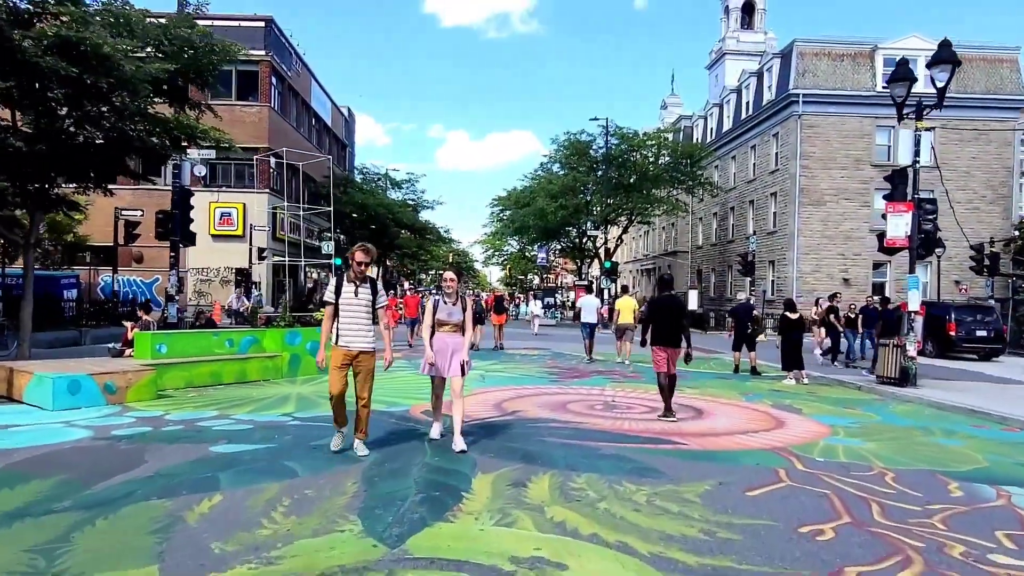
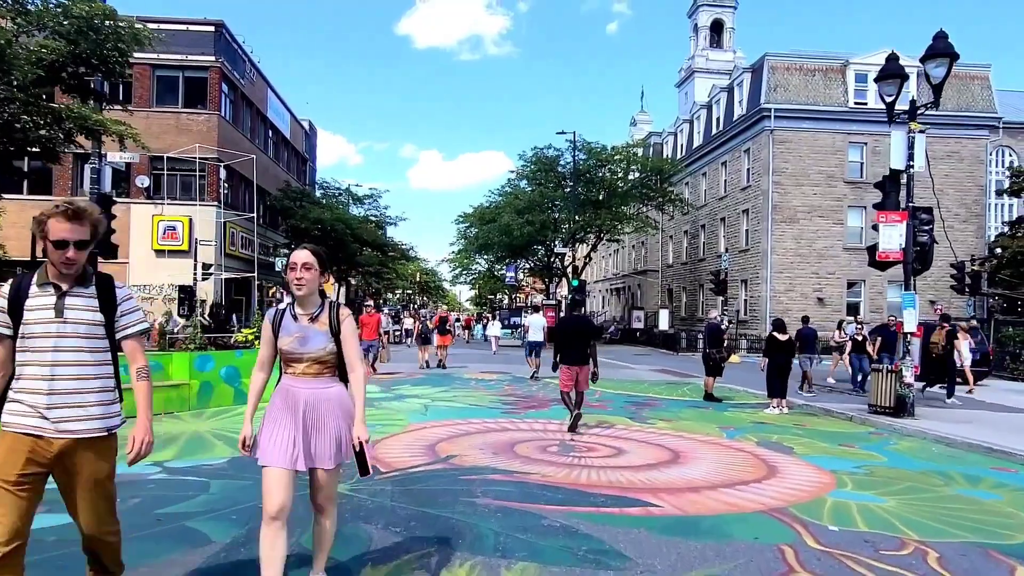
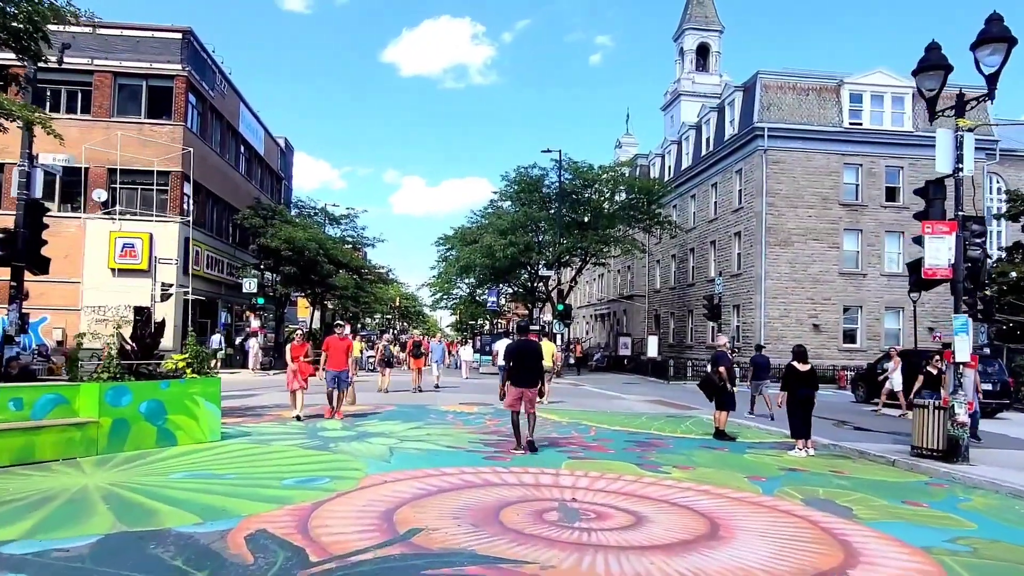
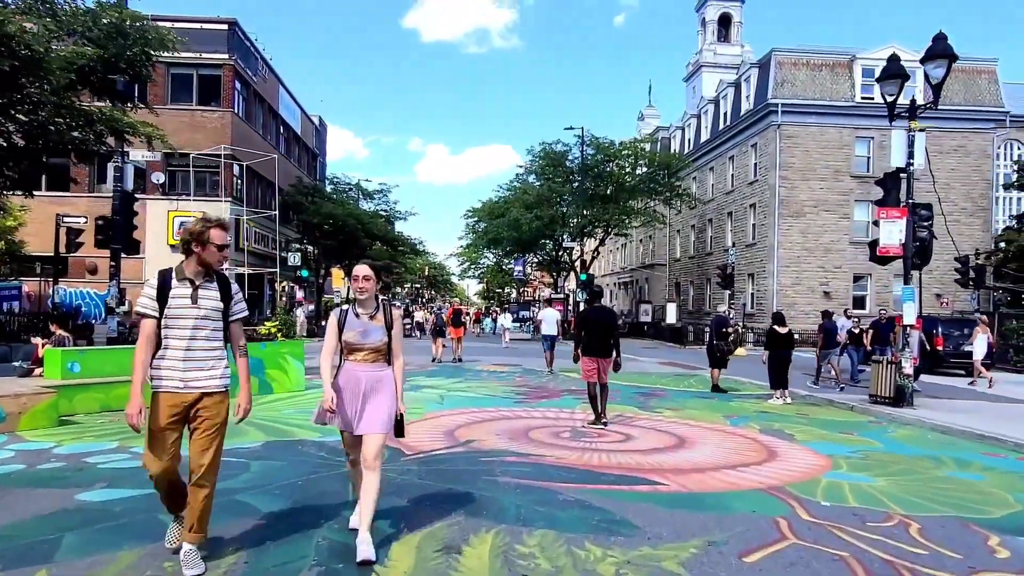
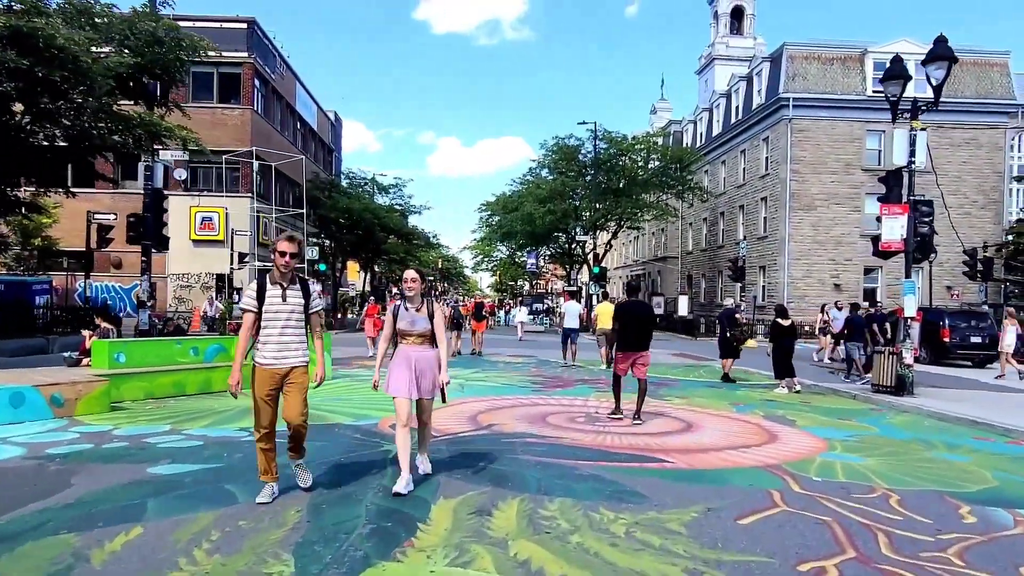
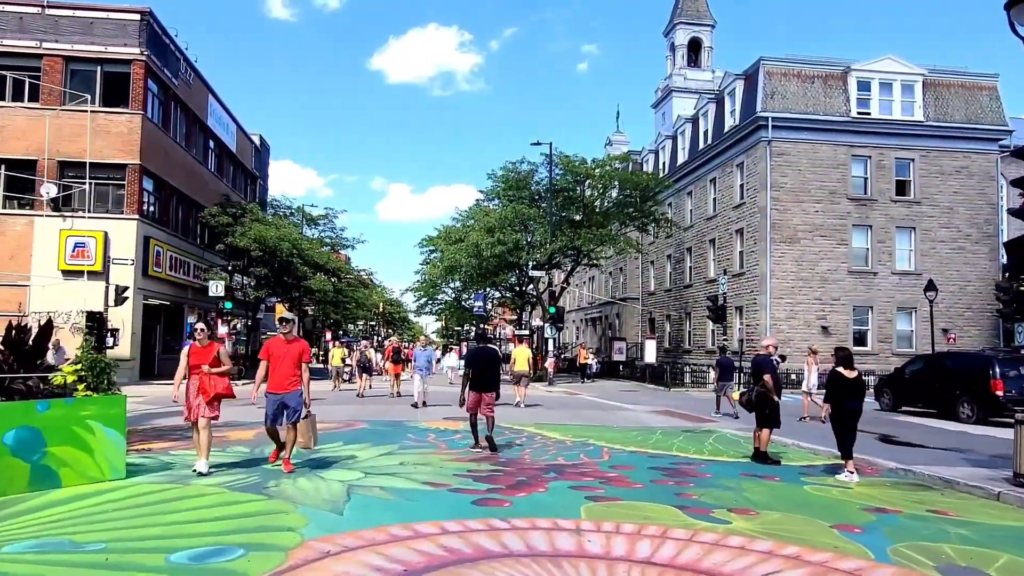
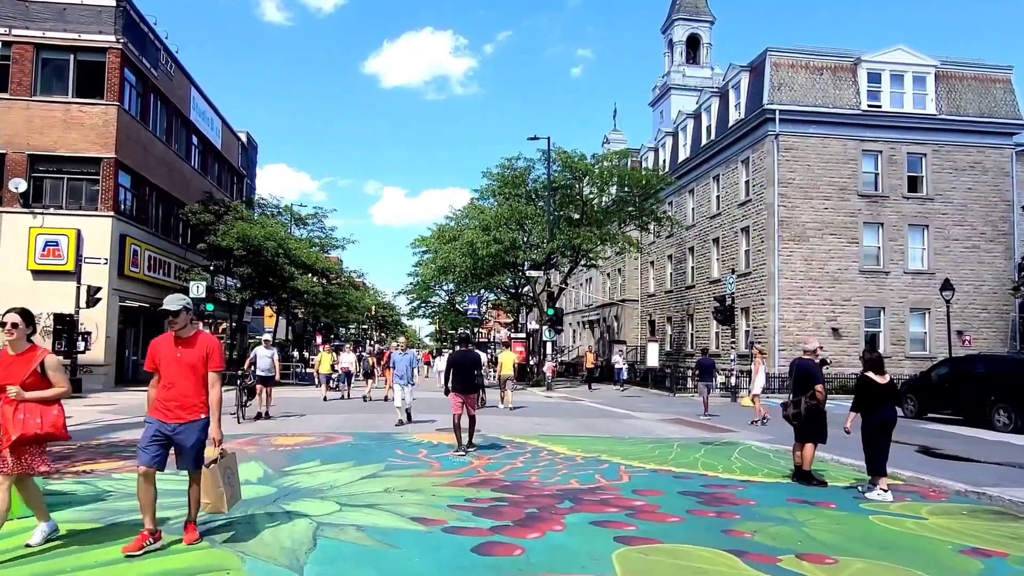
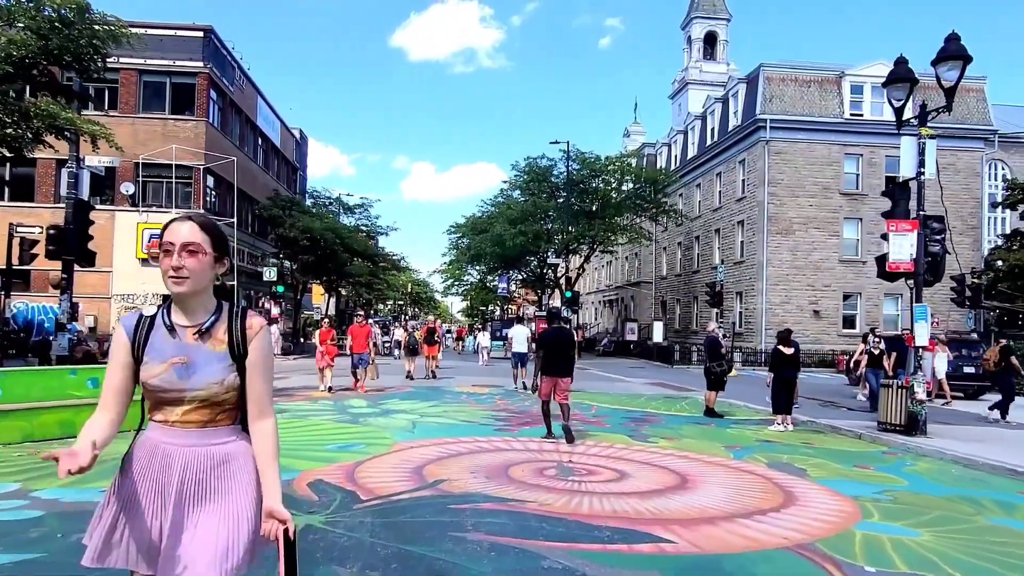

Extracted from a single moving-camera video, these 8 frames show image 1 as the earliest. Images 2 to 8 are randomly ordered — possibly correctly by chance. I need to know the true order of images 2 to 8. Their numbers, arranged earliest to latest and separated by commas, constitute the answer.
5, 4, 2, 8, 3, 6, 7
